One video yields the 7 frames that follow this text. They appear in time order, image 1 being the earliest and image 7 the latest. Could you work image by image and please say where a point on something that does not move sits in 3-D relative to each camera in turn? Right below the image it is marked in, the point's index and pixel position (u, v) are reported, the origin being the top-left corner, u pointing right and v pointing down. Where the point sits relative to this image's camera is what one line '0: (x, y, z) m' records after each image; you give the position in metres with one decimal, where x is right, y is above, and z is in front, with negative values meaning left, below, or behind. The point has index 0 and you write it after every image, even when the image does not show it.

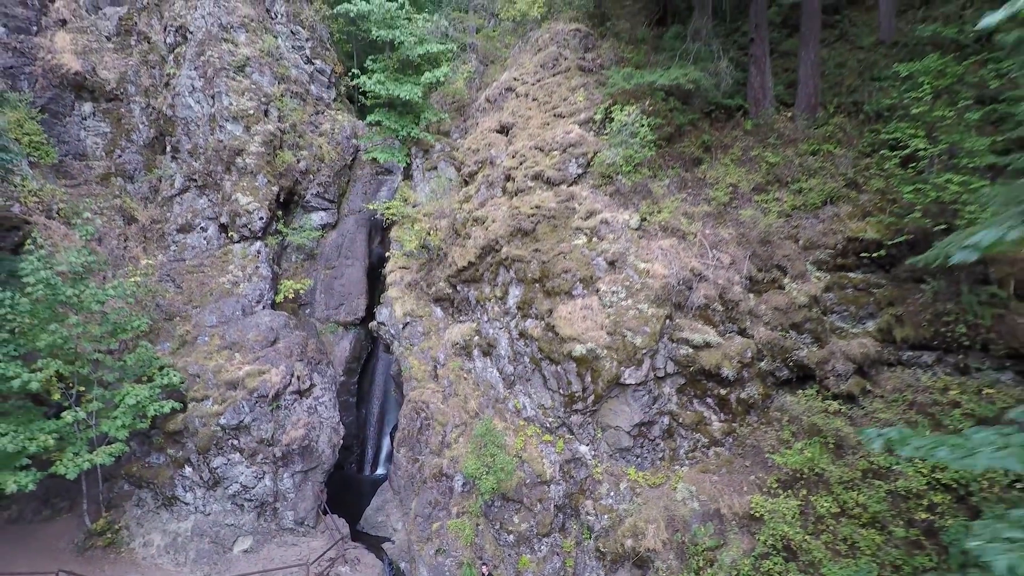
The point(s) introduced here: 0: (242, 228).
0: (-9.3, +2.1, +10.7) m
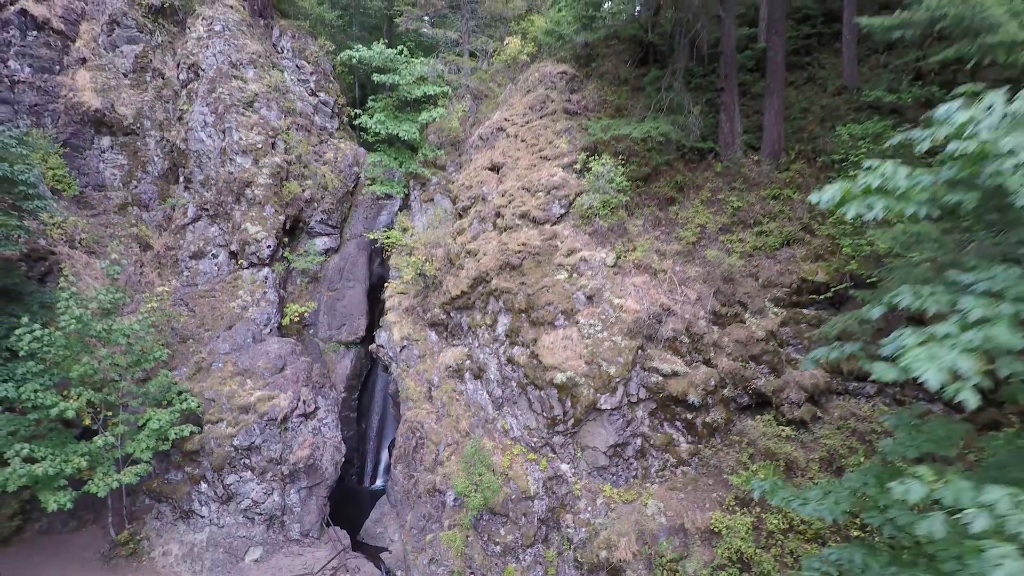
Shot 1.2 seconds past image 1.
0: (-9.6, +1.2, +11.4) m
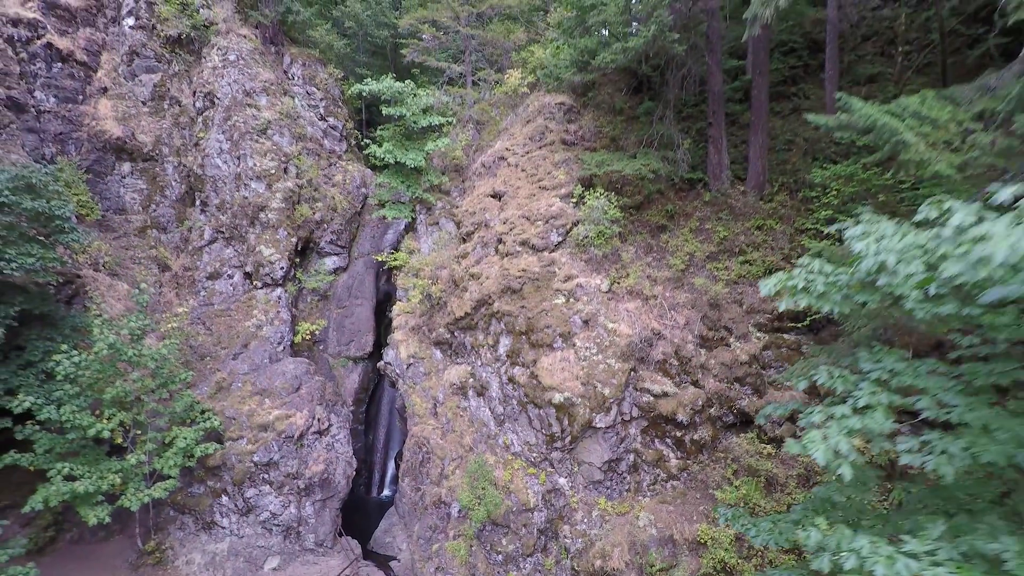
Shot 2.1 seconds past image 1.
0: (-9.6, +0.5, +12.0) m
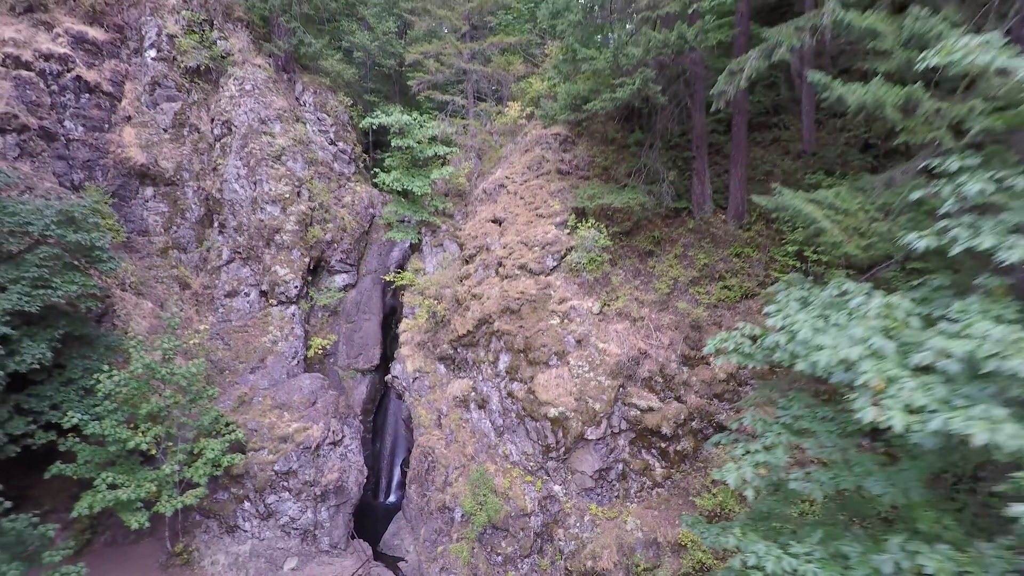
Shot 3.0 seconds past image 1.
0: (-9.6, -0.3, +12.8) m
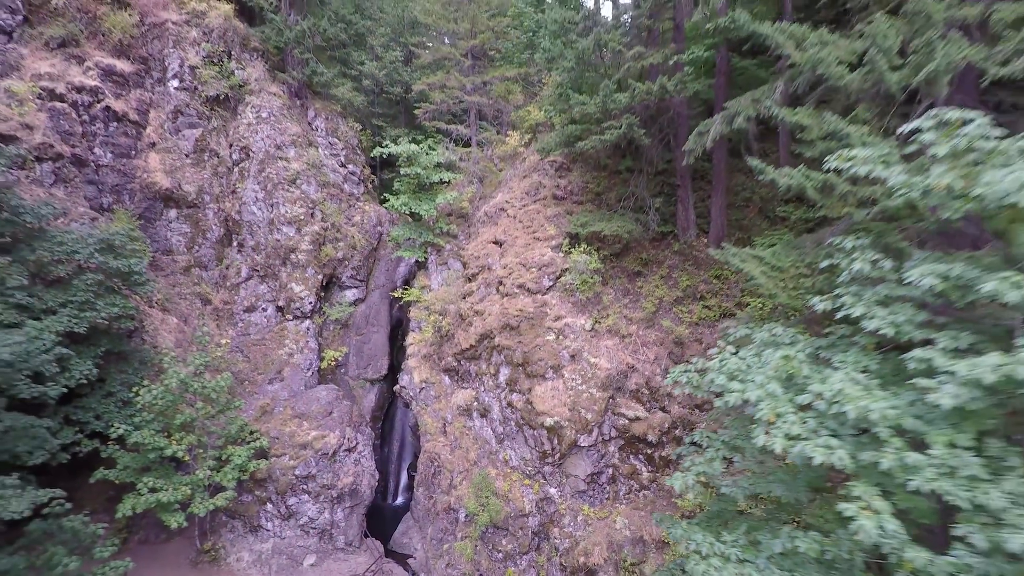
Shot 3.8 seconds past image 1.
0: (-9.6, -1.0, +13.7) m
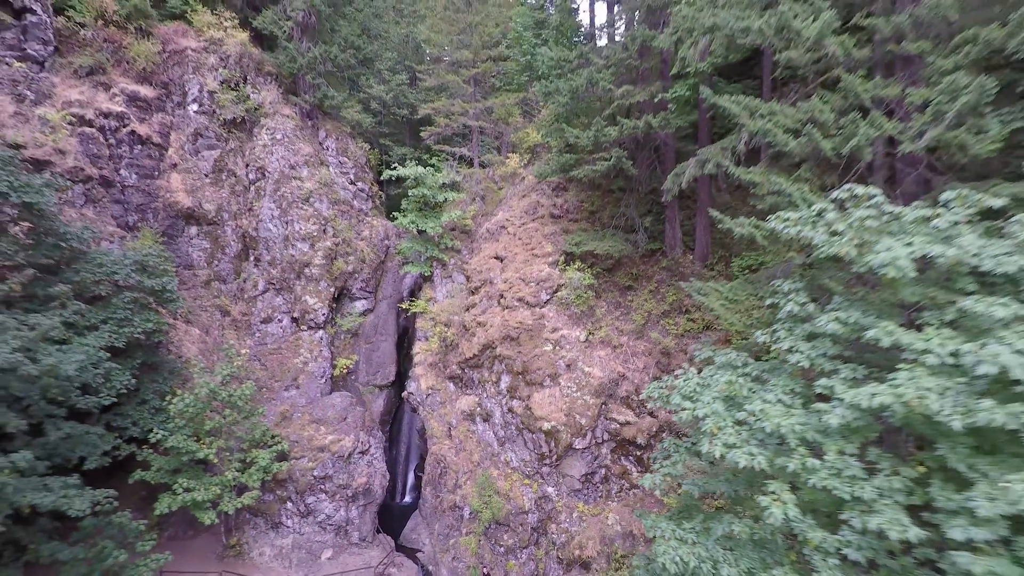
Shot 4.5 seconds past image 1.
0: (-9.6, -1.5, +14.7) m
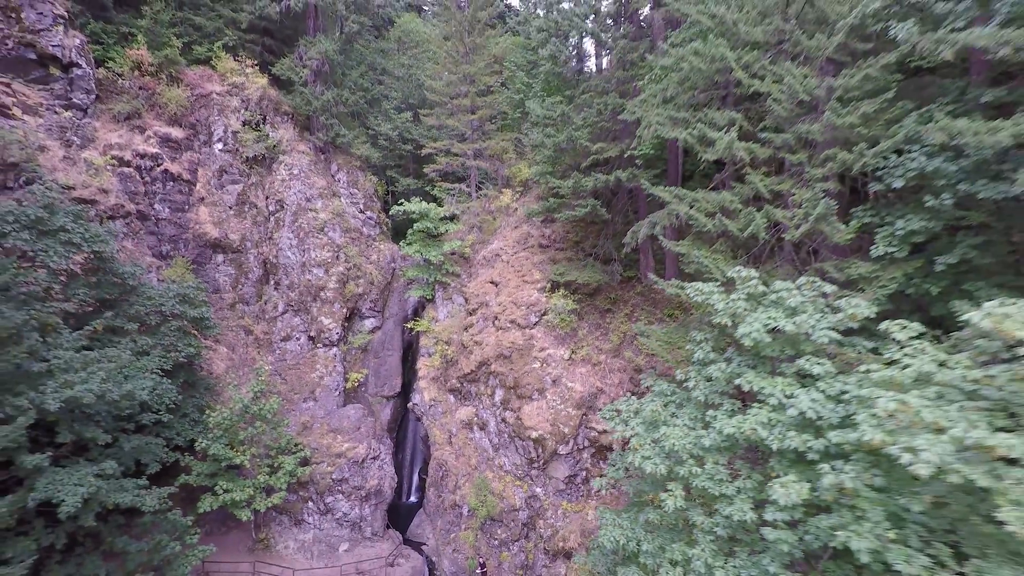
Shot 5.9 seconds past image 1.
0: (-10.0, -2.7, +16.4) m
